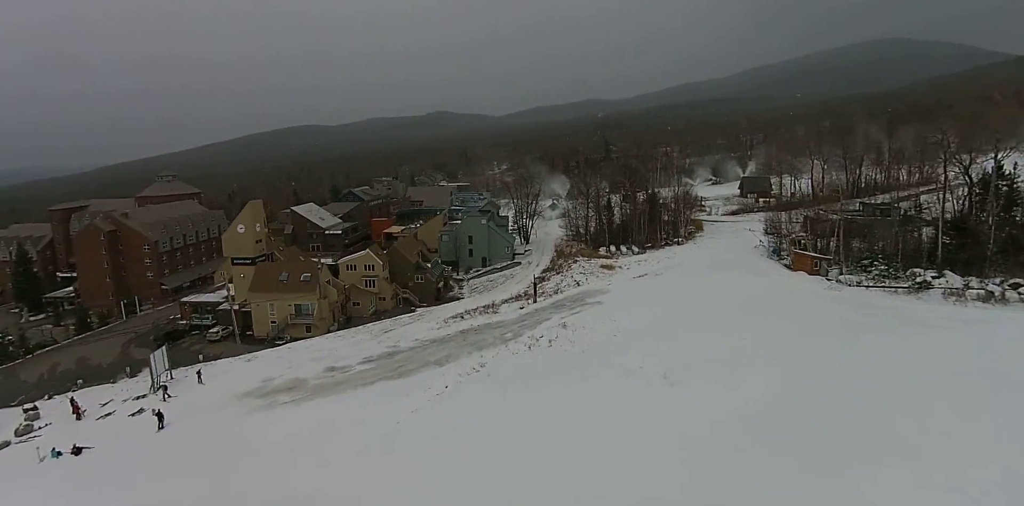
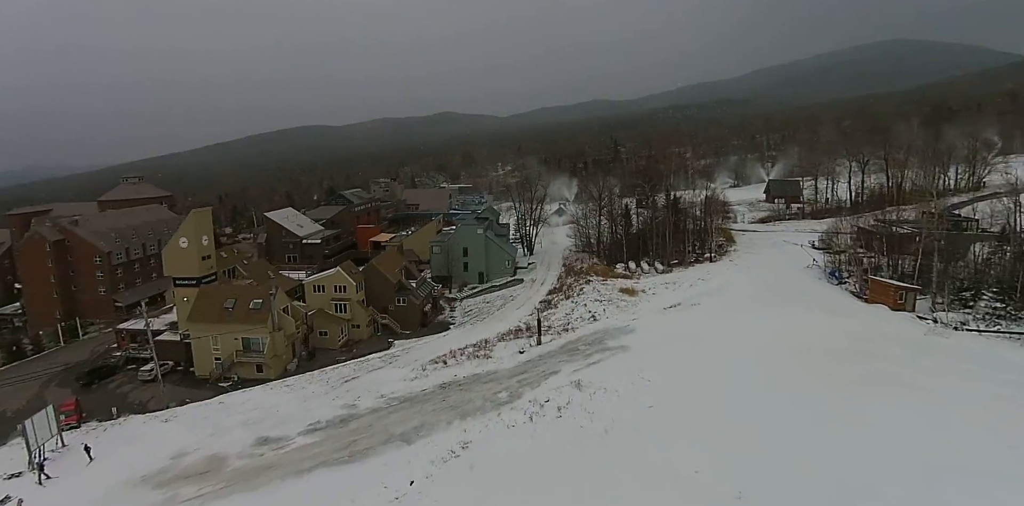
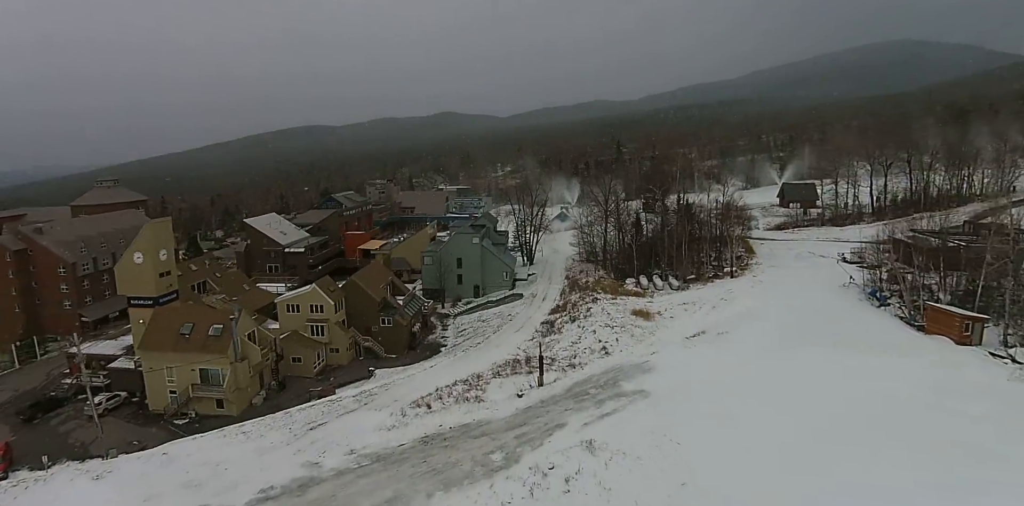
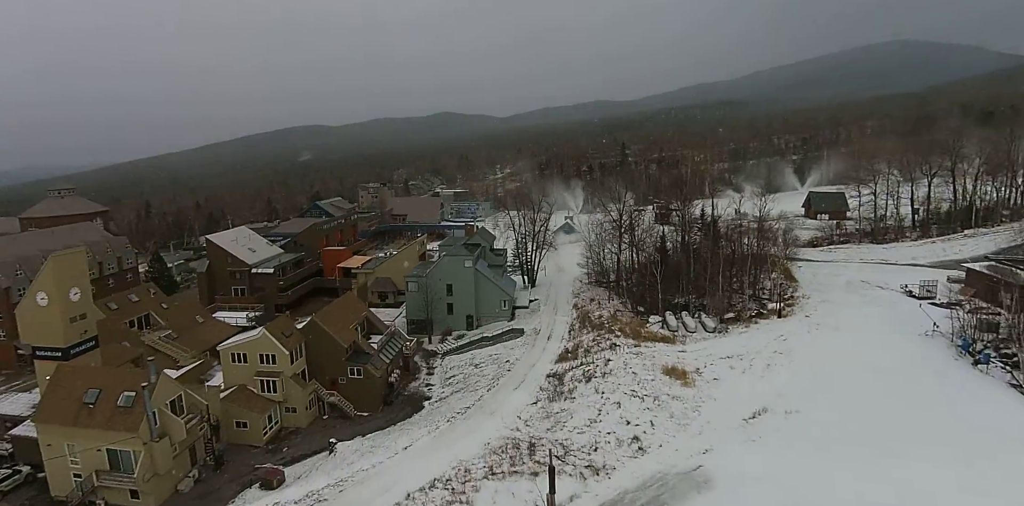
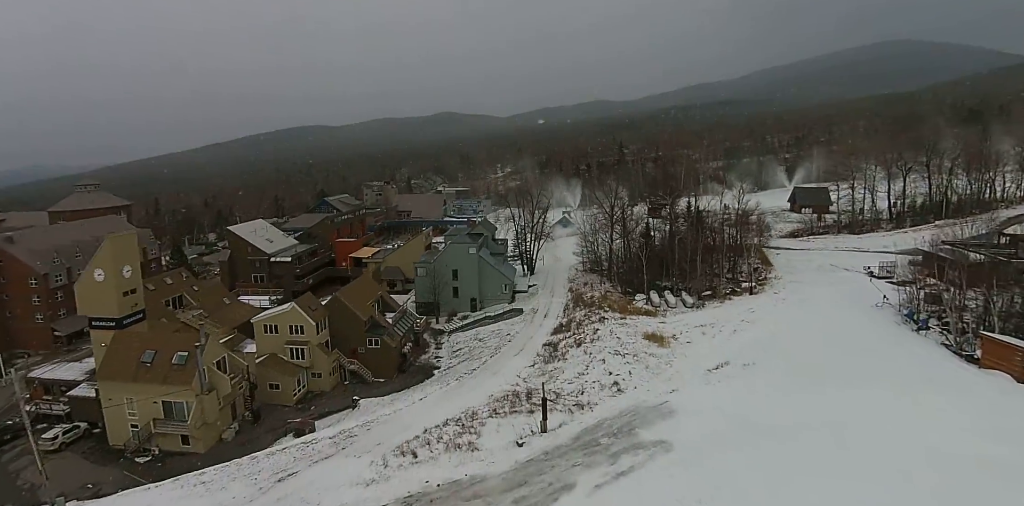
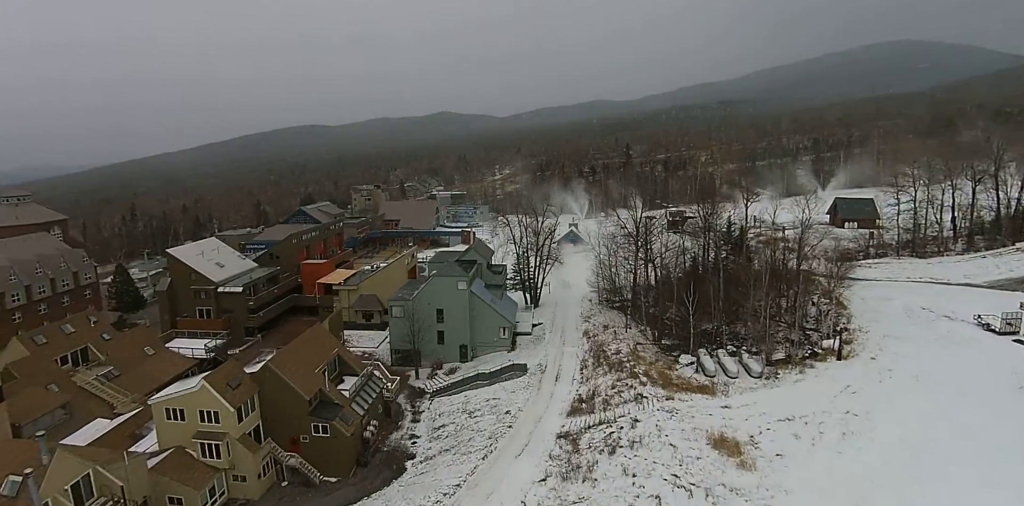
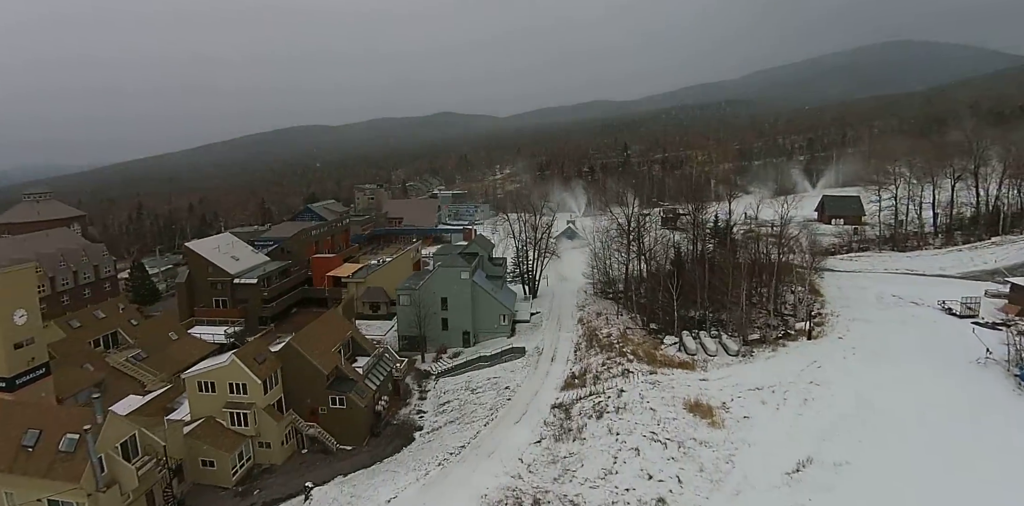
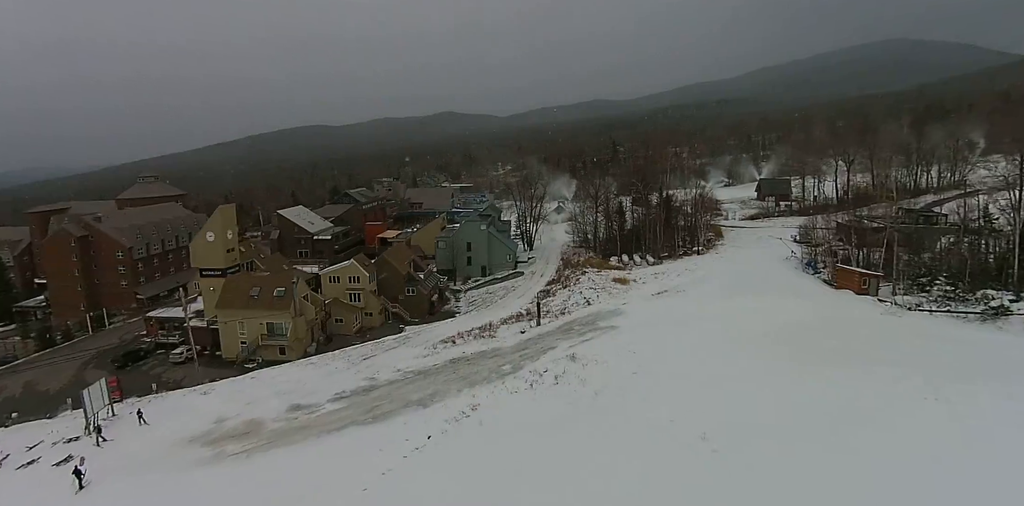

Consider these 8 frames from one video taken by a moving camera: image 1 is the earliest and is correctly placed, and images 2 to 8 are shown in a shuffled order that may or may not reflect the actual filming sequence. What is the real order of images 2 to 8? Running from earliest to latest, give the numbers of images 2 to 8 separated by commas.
8, 2, 3, 5, 4, 7, 6
